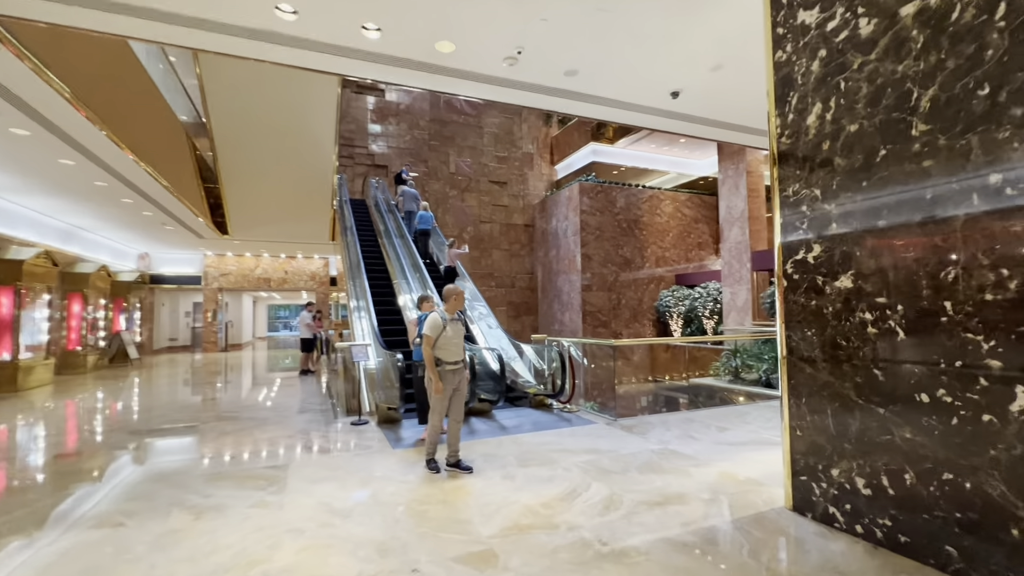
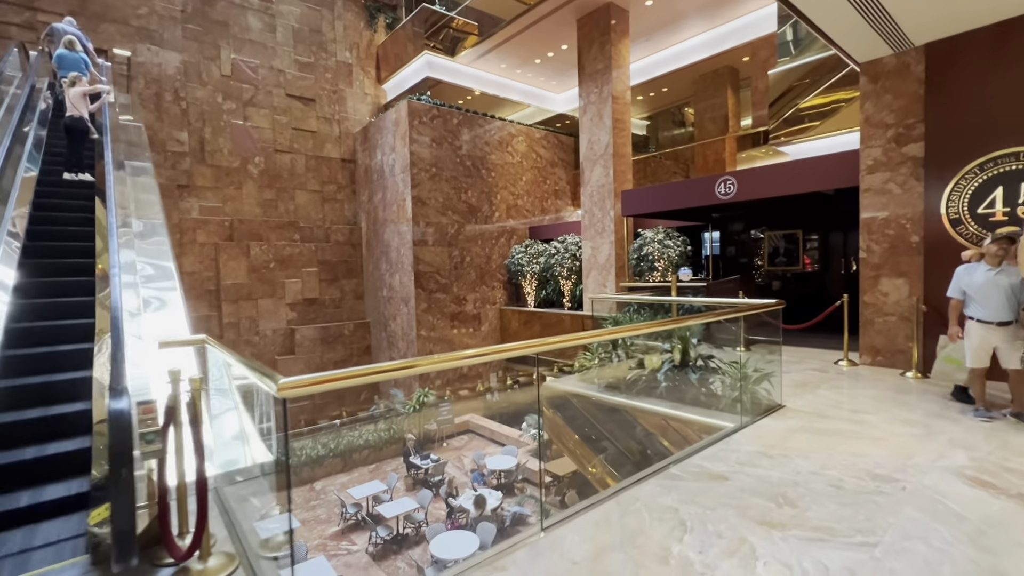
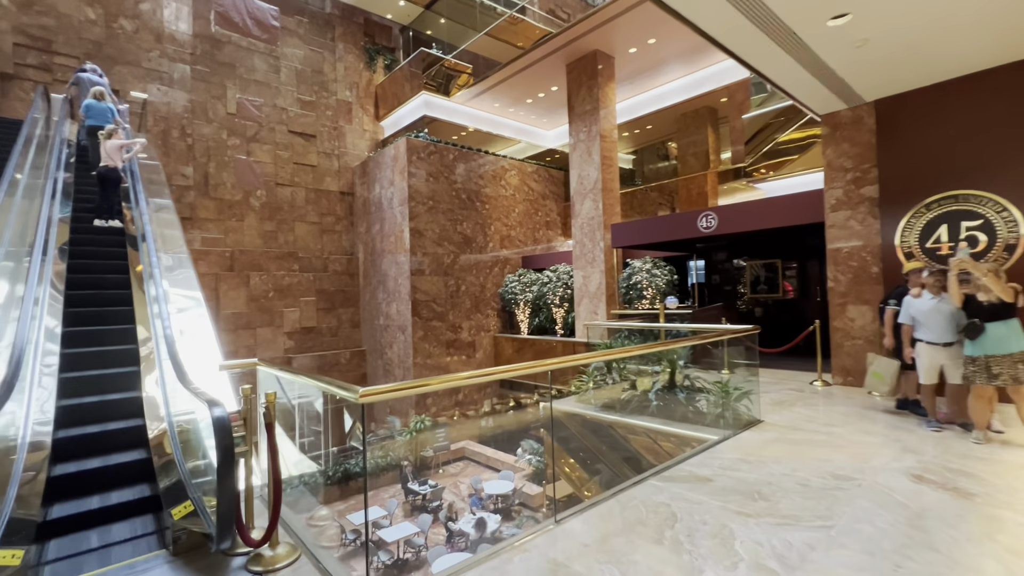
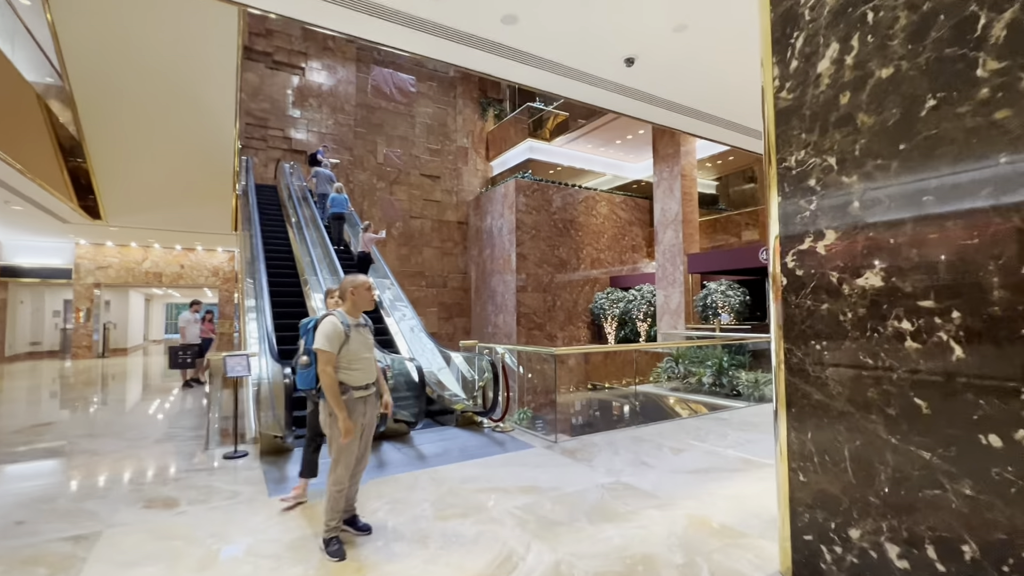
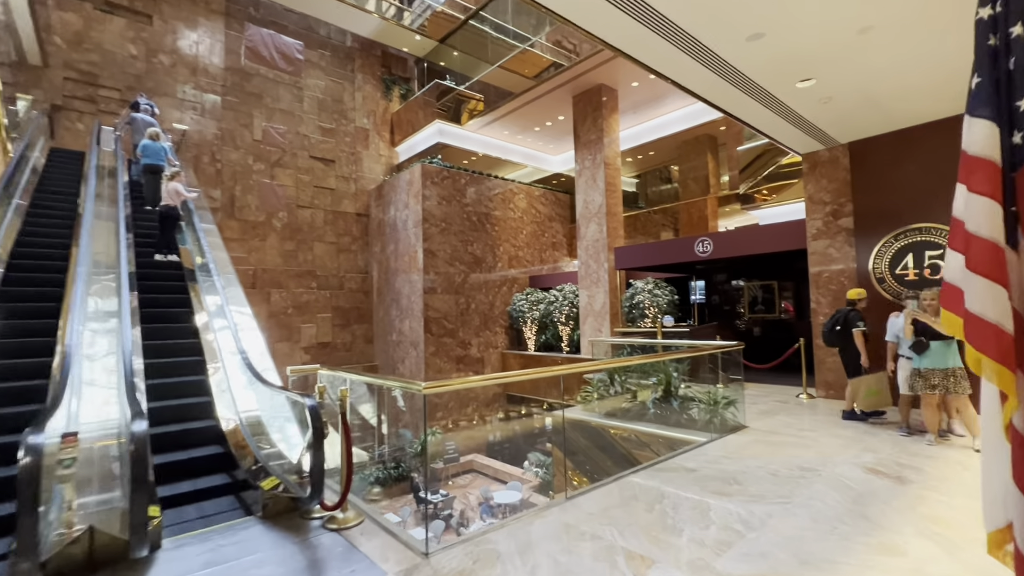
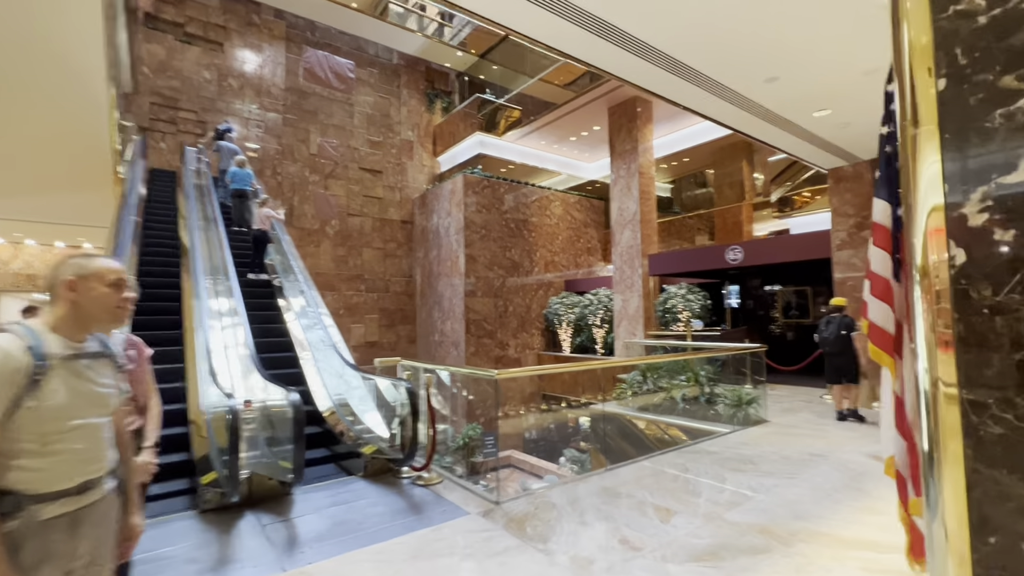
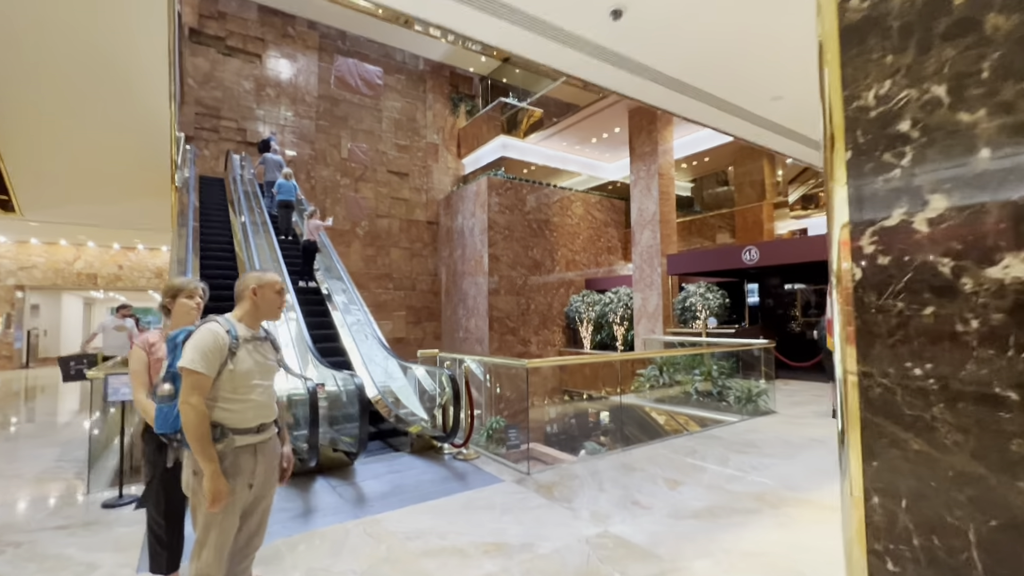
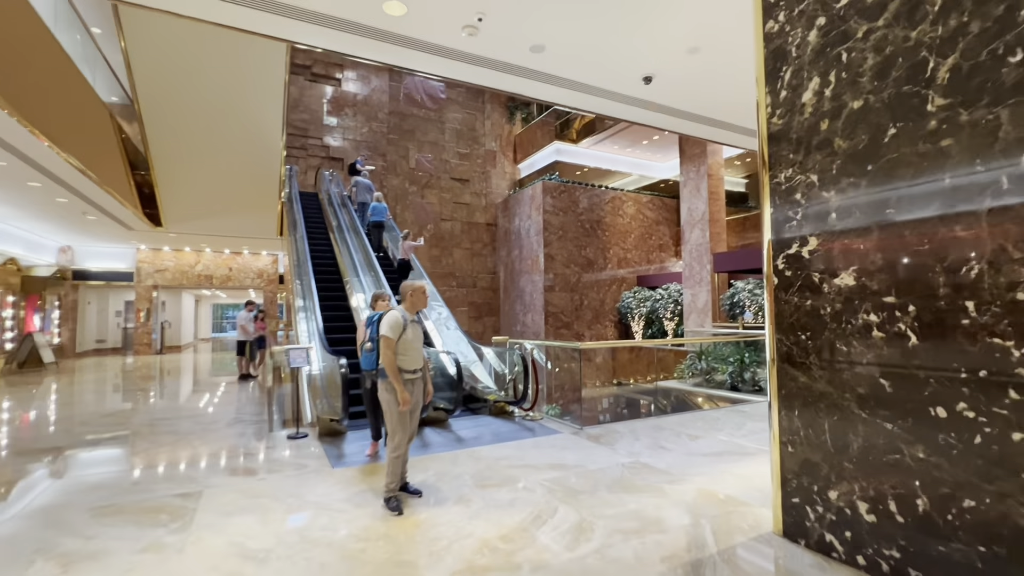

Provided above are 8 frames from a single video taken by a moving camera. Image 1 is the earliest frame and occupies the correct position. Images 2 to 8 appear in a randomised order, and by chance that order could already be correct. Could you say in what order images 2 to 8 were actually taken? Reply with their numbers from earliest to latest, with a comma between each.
8, 4, 7, 6, 5, 3, 2
